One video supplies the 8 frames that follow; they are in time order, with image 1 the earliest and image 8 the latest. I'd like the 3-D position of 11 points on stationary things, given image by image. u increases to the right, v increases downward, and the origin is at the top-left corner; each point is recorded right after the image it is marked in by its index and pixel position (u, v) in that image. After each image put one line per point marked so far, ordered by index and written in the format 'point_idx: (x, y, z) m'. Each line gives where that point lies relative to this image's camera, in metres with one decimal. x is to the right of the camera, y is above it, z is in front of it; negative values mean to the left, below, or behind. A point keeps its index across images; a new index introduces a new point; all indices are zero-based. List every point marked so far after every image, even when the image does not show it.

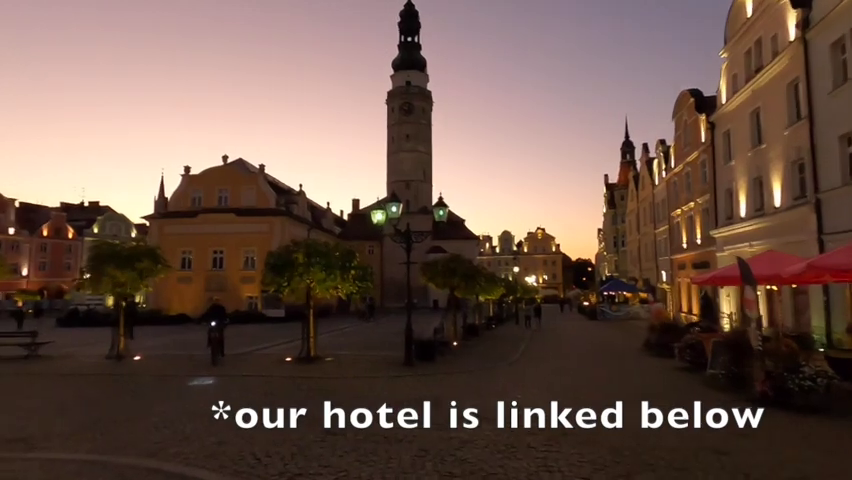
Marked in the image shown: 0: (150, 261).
0: (-12.2, -0.9, +19.6) m
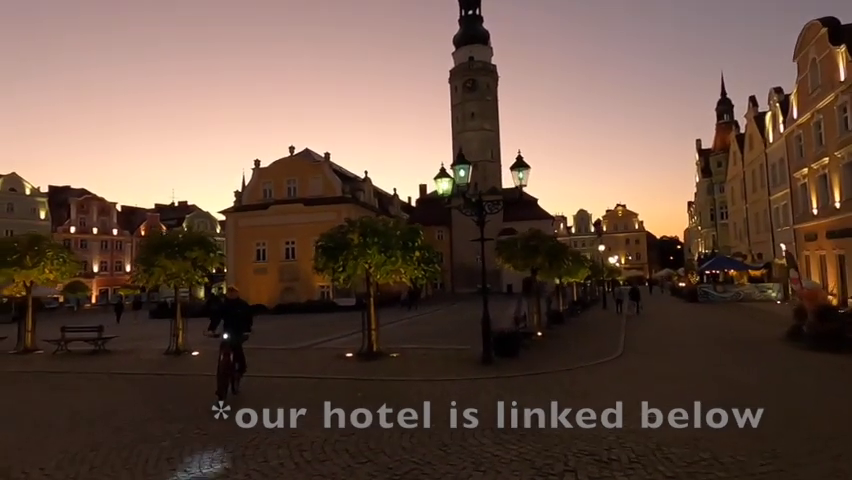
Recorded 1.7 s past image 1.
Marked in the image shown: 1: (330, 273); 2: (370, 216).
0: (-9.2, -0.4, +18.3) m
1: (-3.4, -1.1, +15.6) m
2: (-2.0, +0.8, +15.9) m
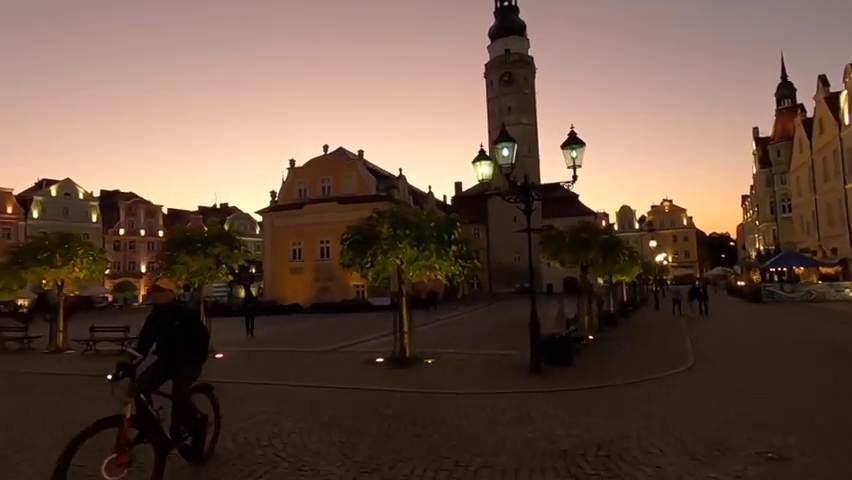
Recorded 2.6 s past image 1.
0: (-7.8, -0.2, +17.2) m
1: (-2.2, -0.9, +14.1) m
2: (-0.8, +1.1, +14.3) m
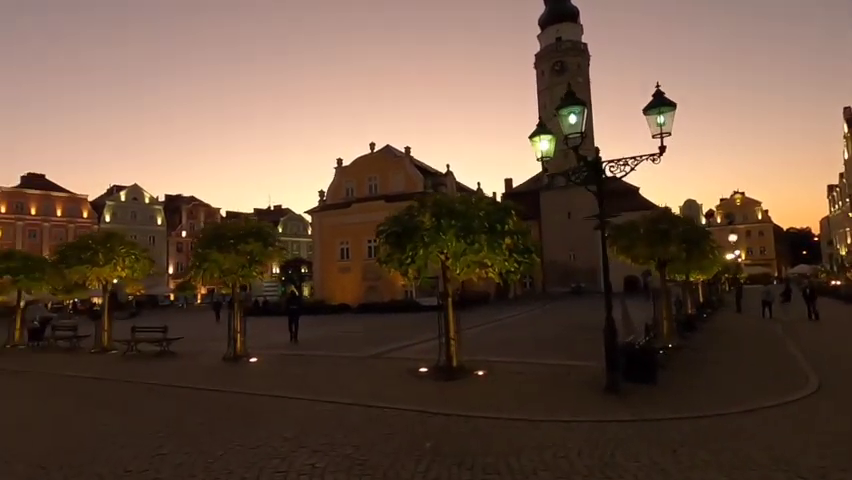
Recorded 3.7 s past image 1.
0: (-6.1, -0.1, +16.0) m
1: (-0.8, -0.7, +12.4) m
2: (+0.5, +1.3, +12.3) m
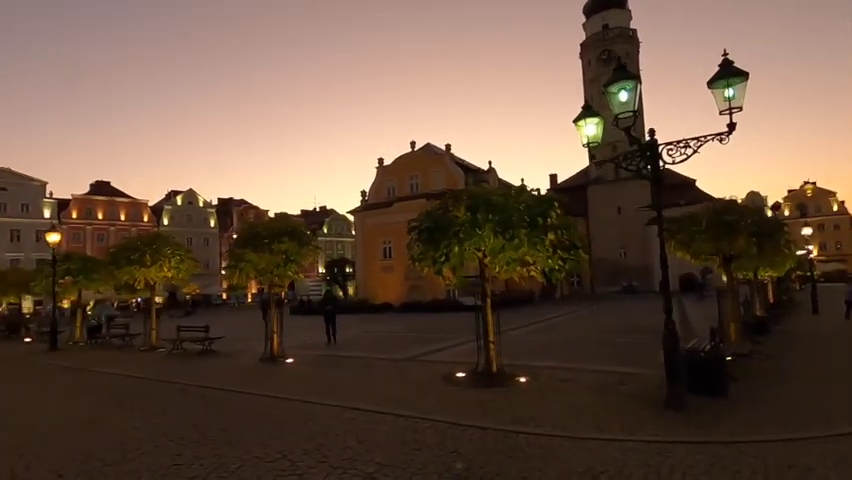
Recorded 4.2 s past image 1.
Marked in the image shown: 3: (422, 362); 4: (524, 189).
0: (-4.7, 0.0, +15.8) m
1: (+0.1, -0.6, +11.6) m
2: (+1.4, +1.4, +11.5) m
3: (-0.1, -3.9, +14.1) m
4: (+2.5, +1.3, +11.6) m
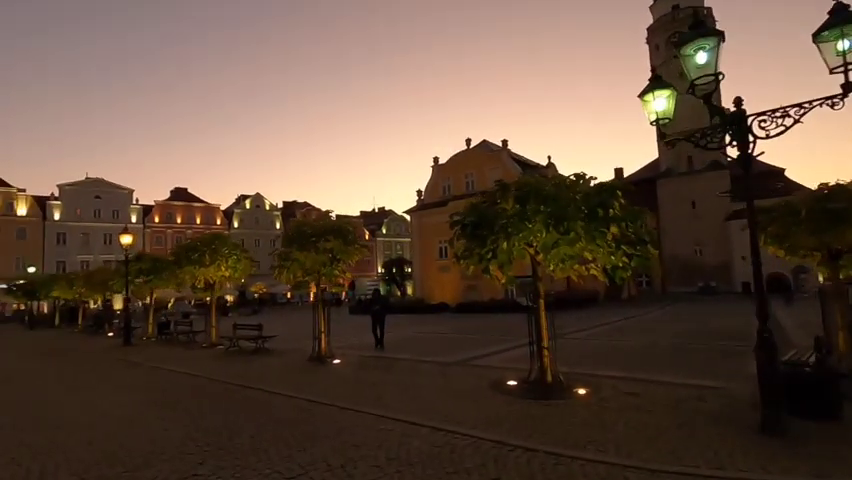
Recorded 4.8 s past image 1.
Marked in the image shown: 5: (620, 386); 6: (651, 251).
0: (-3.1, 0.0, +15.5) m
1: (+1.2, -0.5, +10.7) m
2: (+2.5, +1.5, +10.4) m
3: (+1.3, -3.8, +13.1) m
4: (+3.6, +1.4, +10.3) m
5: (+4.5, -3.4, +10.2) m
6: (+5.1, -0.3, +10.2) m
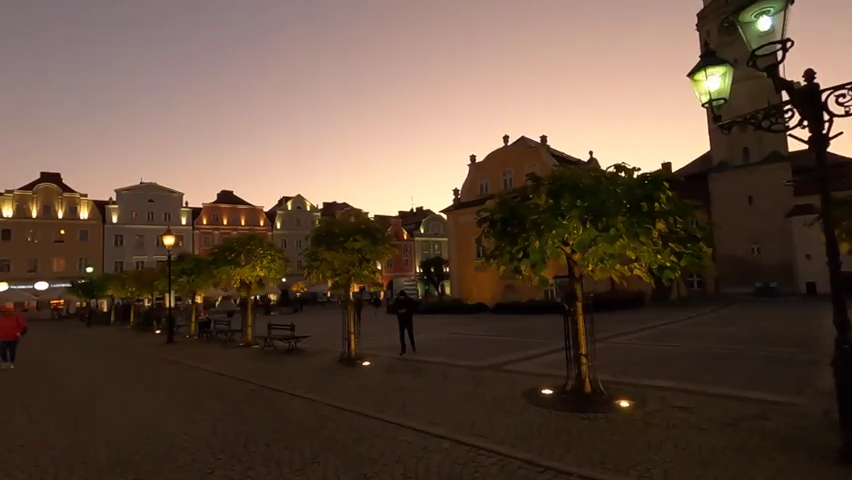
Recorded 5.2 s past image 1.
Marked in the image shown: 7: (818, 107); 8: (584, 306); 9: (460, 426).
0: (-2.0, 0.0, +15.1) m
1: (+1.8, -0.5, +10.0) m
2: (+3.0, +1.6, +9.6) m
3: (+2.2, -3.7, +12.4) m
4: (+4.1, +1.5, +9.4) m
5: (+5.0, -3.3, +9.3) m
6: (+5.7, -0.2, +9.2) m
7: (+5.9, +2.0, +6.7) m
8: (+3.5, -1.4, +9.9) m
9: (+0.6, -3.4, +8.1) m
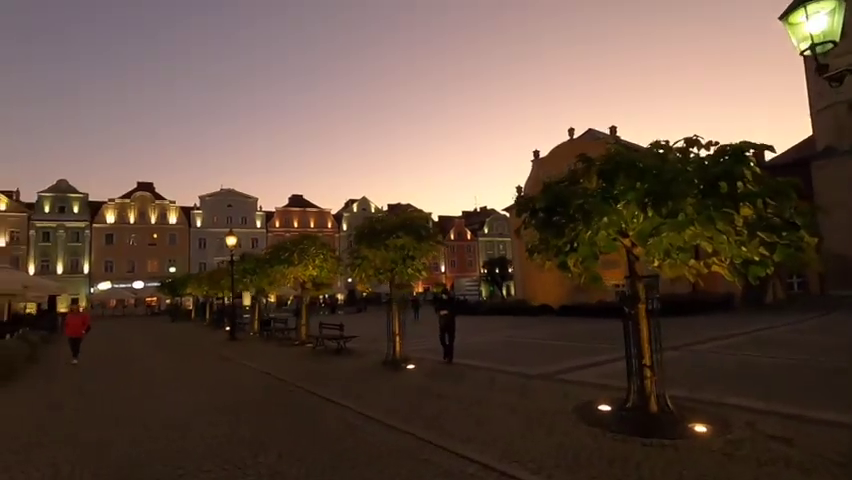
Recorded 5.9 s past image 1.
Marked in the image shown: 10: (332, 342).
0: (-0.5, +0.1, +14.4) m
1: (+2.5, -0.3, +8.7) m
2: (+3.6, +1.7, +8.1) m
3: (+3.3, -3.6, +11.0) m
4: (+4.7, +1.6, +7.8) m
5: (+5.6, -3.1, +7.5) m
6: (+6.2, 0.0, +7.3) m
7: (+6.0, +2.2, +4.9) m
8: (+4.2, -1.3, +8.4) m
9: (+1.1, -3.2, +7.0) m
10: (-4.2, -4.5, +19.9) m
